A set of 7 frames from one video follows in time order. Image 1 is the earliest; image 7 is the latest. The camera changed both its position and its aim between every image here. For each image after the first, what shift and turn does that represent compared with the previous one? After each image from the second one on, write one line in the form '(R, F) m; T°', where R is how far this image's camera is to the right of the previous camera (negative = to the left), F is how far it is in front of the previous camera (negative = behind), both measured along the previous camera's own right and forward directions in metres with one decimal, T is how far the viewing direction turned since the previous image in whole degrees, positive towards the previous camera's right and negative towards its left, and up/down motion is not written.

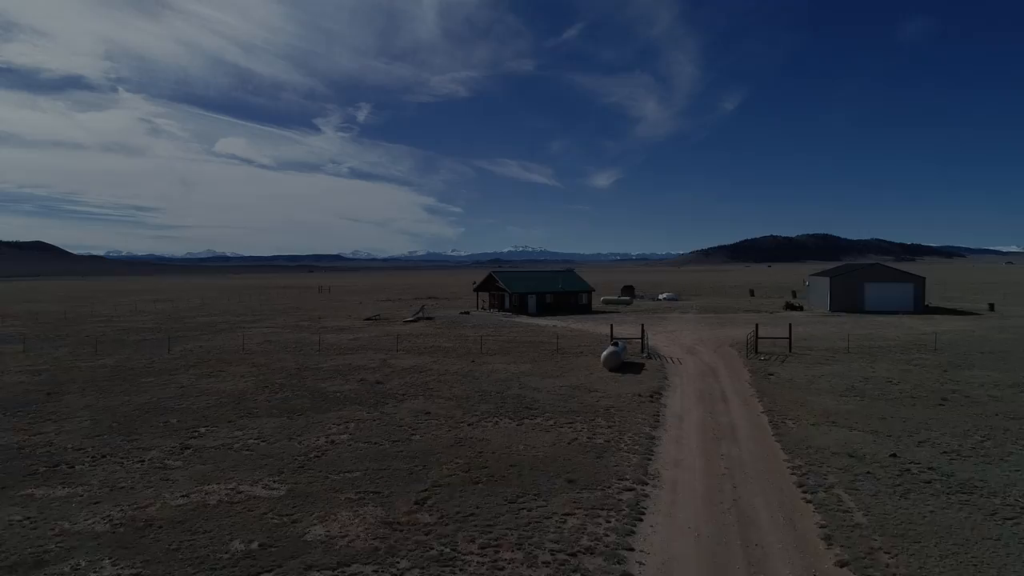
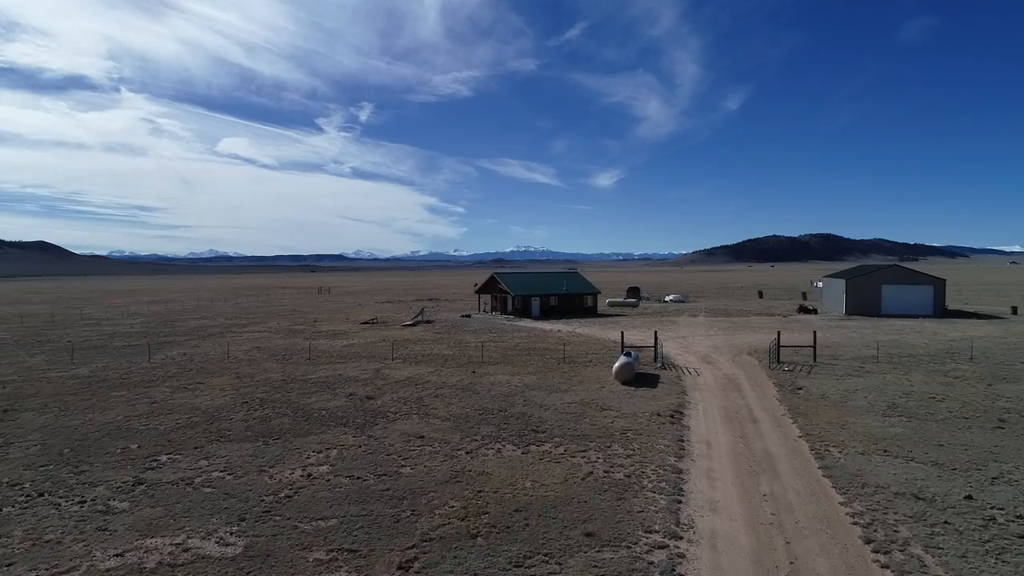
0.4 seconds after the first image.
(-0.1, +2.3) m; 0°
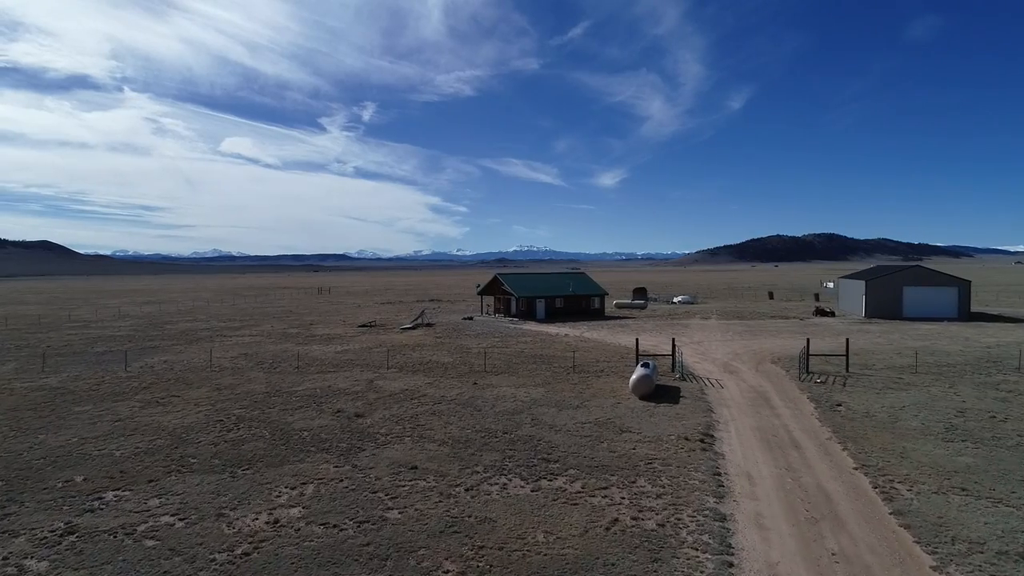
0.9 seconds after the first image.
(-0.1, +2.5) m; 0°
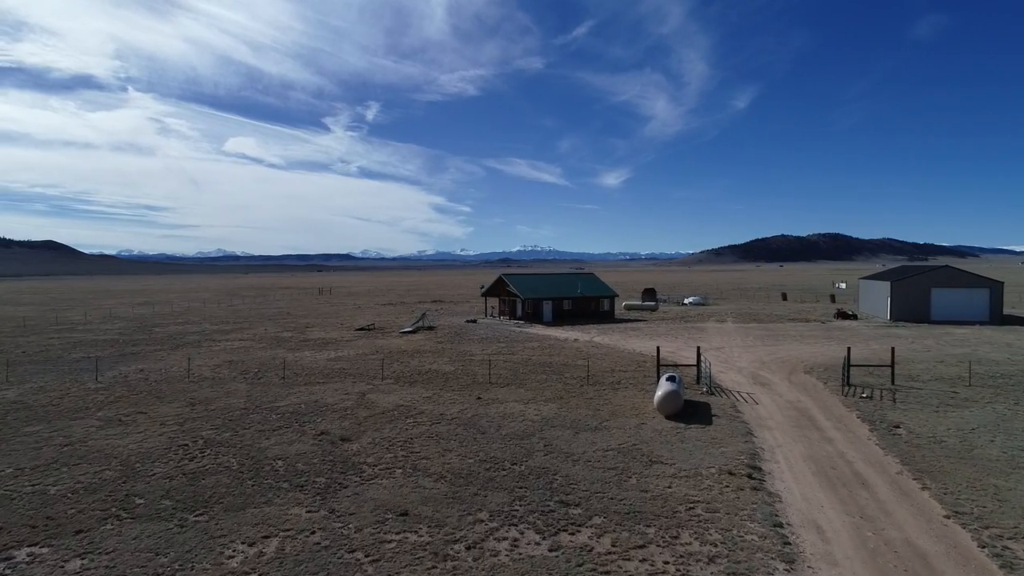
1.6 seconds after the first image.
(-0.2, +2.8) m; 0°
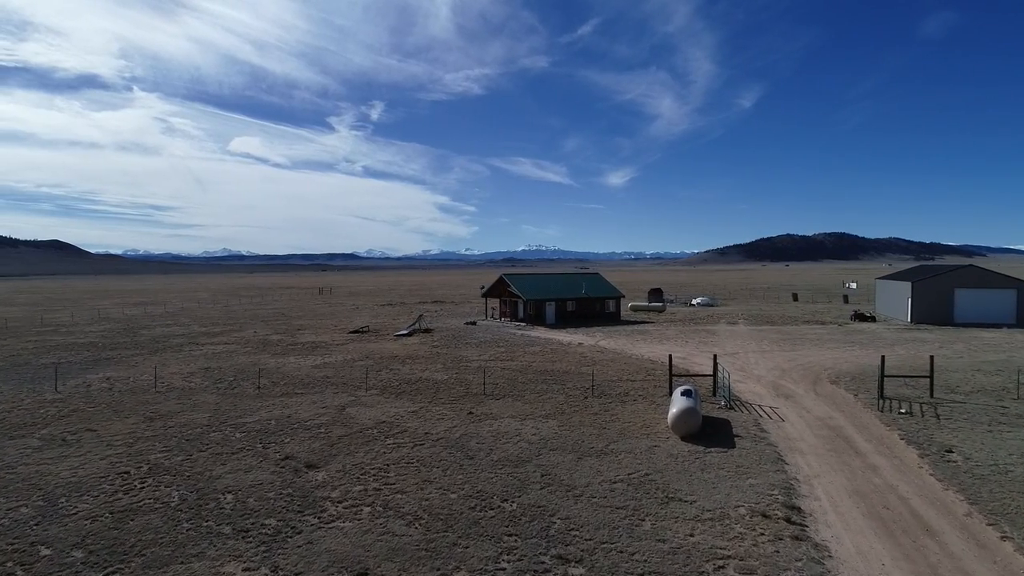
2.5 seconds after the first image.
(+0.3, +2.5) m; 0°
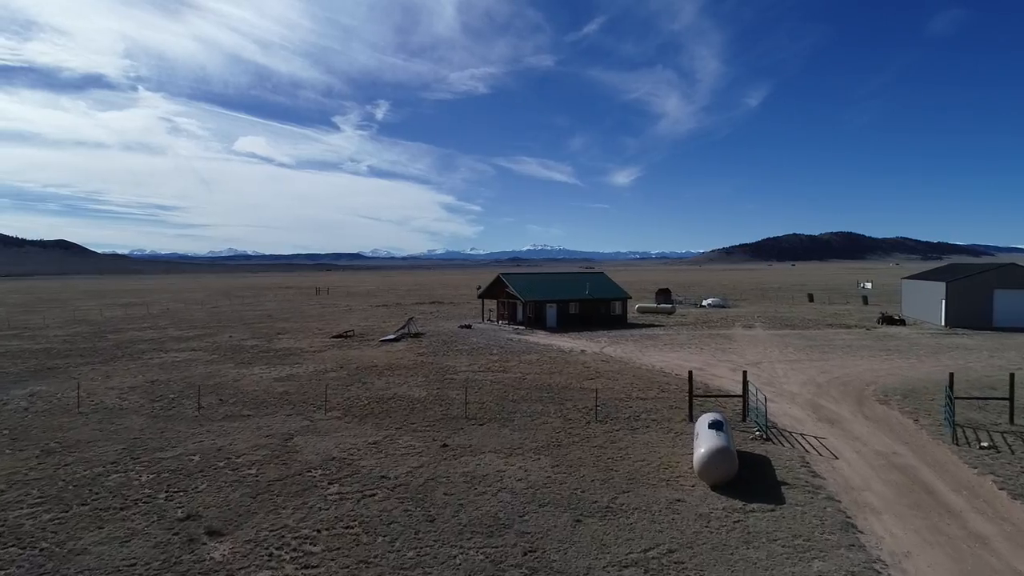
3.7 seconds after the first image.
(+0.6, +4.1) m; 0°
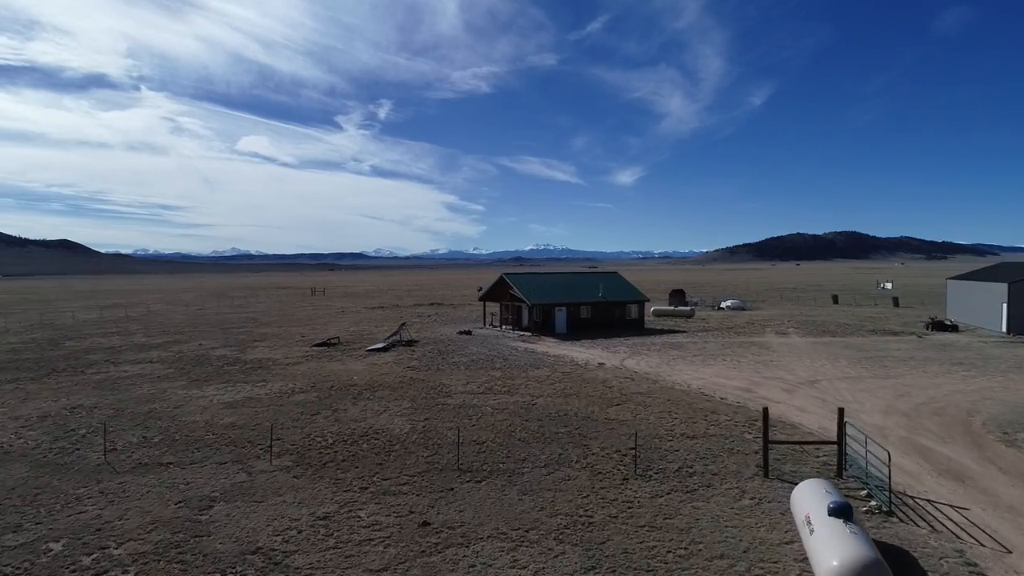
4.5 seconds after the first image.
(-0.1, +5.2) m; 0°
